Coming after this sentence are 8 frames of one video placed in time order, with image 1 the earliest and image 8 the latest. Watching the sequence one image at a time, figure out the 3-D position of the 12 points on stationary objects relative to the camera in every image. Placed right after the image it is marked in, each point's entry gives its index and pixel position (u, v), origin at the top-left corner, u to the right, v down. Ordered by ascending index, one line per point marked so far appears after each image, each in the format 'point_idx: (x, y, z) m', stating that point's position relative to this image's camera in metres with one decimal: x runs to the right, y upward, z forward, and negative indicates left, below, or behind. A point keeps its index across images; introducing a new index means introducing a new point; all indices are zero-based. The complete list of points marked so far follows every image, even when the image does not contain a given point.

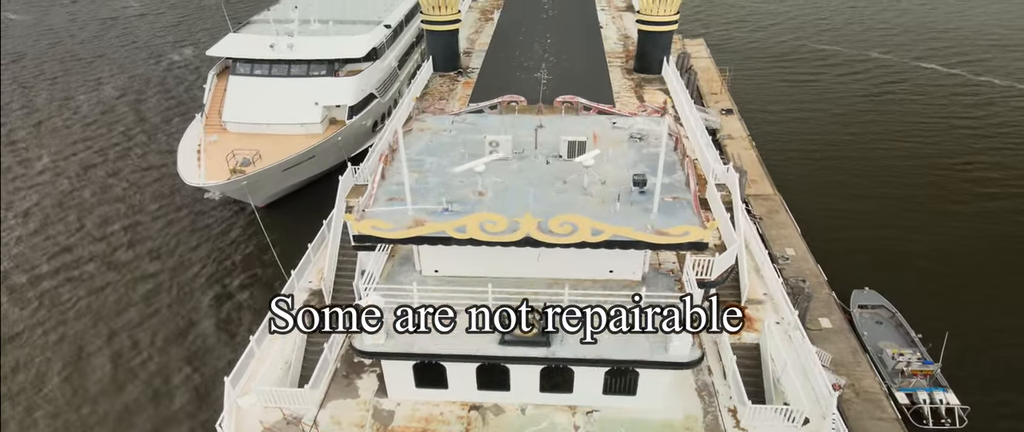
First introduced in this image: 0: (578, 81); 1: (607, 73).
0: (+2.2, +4.6, +19.2) m
1: (+3.3, +5.0, +19.8) m
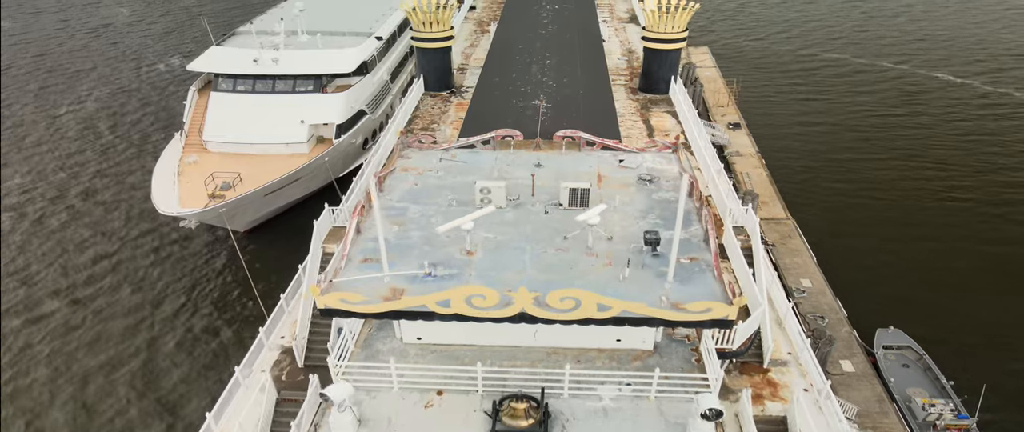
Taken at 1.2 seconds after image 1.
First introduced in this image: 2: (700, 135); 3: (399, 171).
0: (+2.1, +3.3, +17.4) m
1: (+3.2, +3.8, +18.1) m
2: (+6.5, +2.9, +19.5) m
3: (-2.9, +1.2, +14.5) m
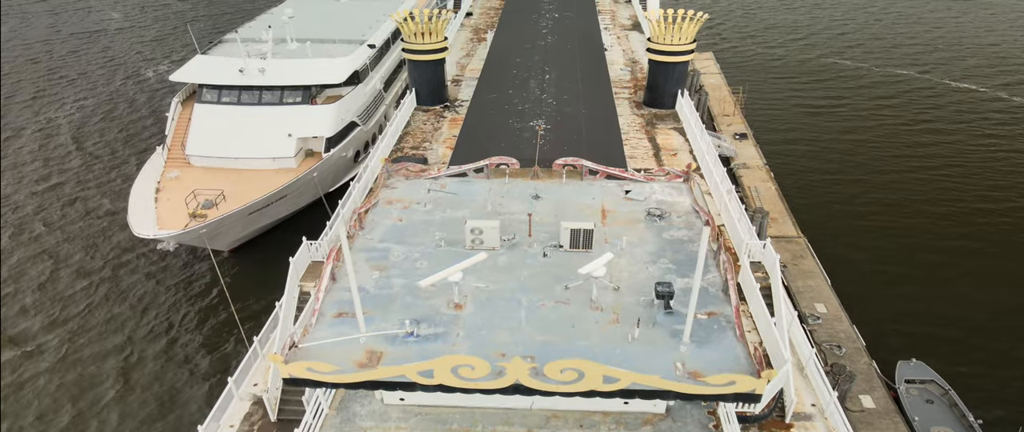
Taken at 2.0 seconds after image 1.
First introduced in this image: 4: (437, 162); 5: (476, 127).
0: (+2.0, +2.4, +16.1) m
1: (+3.1, +2.9, +16.7) m
2: (+6.4, +2.0, +18.1) m
3: (-3.0, +0.3, +13.2) m
4: (-2.6, +1.8, +19.1) m
5: (-1.1, +2.7, +16.6) m
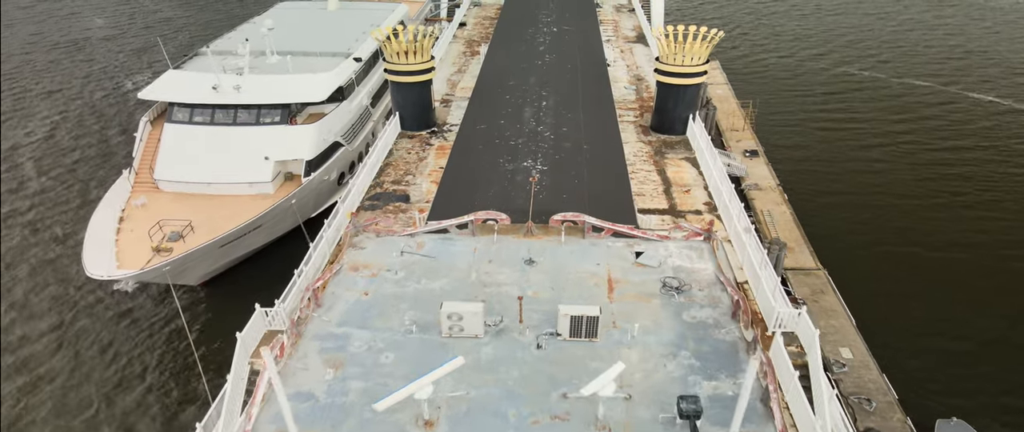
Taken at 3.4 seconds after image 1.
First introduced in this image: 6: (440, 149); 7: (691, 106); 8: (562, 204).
0: (+1.7, +1.1, +14.0) m
1: (+2.9, +1.5, +14.6) m
2: (+6.1, +0.7, +16.0) m
3: (-3.2, -1.1, +11.0) m
4: (-2.8, +0.5, +17.0) m
5: (-1.3, +1.3, +14.5) m
6: (-2.5, +2.3, +19.8) m
7: (+6.3, +3.9, +19.9) m
8: (+1.1, +0.3, +12.9) m
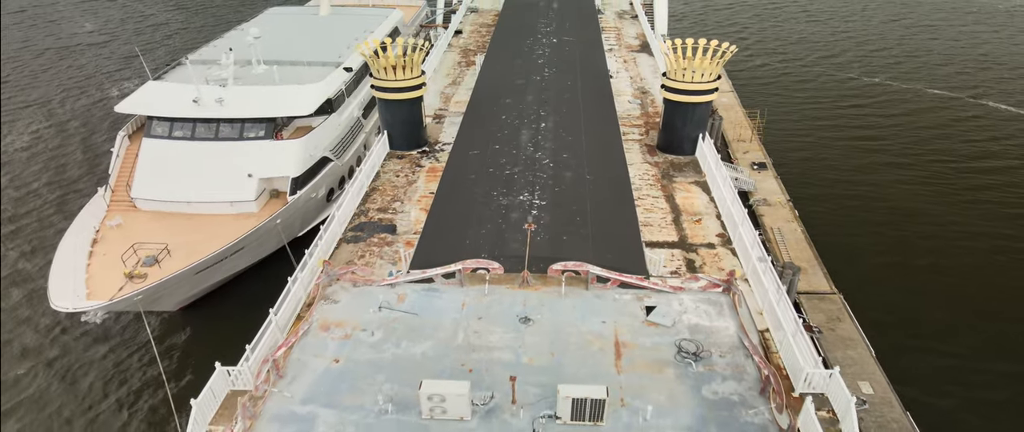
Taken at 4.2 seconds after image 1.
0: (+1.6, +0.2, +12.6) m
1: (+2.7, +0.7, +13.2) m
2: (+6.0, -0.2, +14.6) m
3: (-3.3, -2.0, +9.6) m
4: (-2.9, -0.4, +15.6) m
5: (-1.4, +0.4, +13.1) m
6: (-2.6, +1.5, +18.4) m
7: (+6.2, +3.0, +18.5) m
8: (+1.0, -0.6, +11.5) m
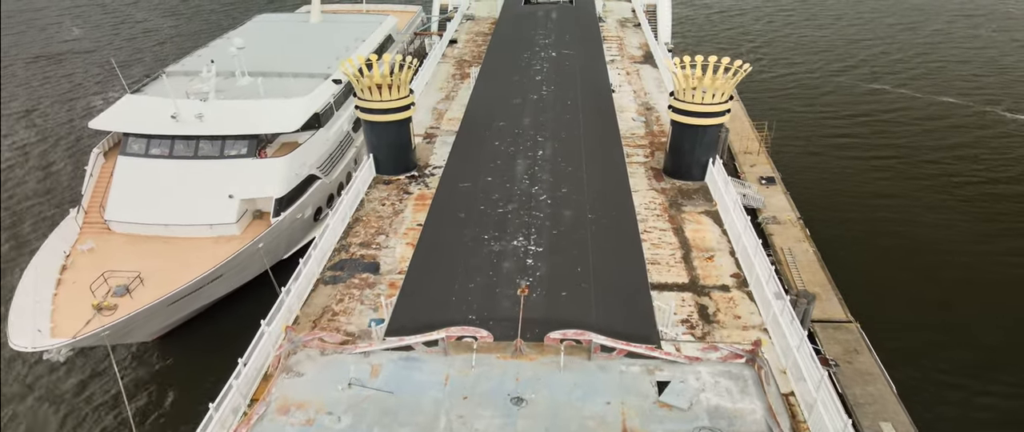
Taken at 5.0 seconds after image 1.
0: (+1.5, -0.8, +11.2) m
1: (+2.6, -0.3, +11.8) m
2: (+5.9, -1.2, +13.2) m
3: (-3.5, -2.9, +8.3) m
4: (-3.1, -1.4, +14.3) m
5: (-1.6, -0.5, +11.8) m
6: (-2.8, +0.5, +17.0) m
7: (+6.1, +2.0, +17.1) m
8: (+0.9, -1.6, +10.1) m
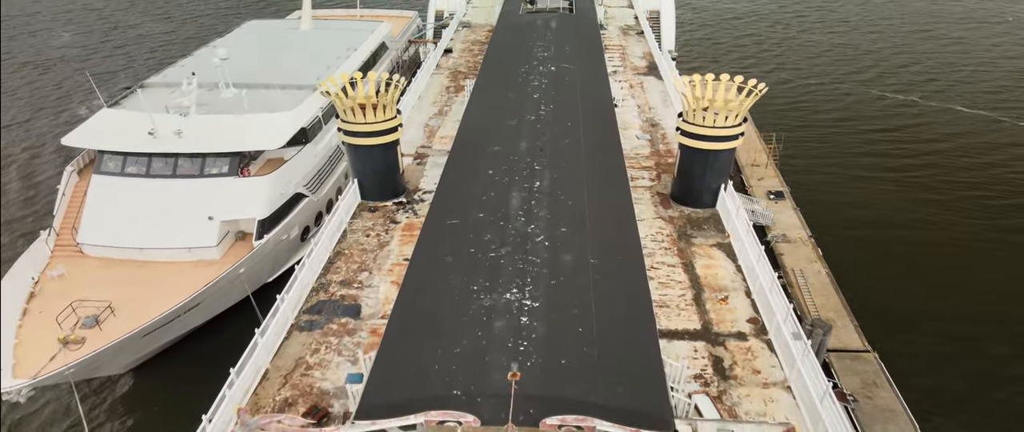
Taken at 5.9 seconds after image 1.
0: (+1.3, -1.6, +9.9) m
1: (+2.5, -1.2, +10.5) m
2: (+5.7, -2.0, +11.9) m
3: (-3.6, -3.8, +7.0) m
4: (-3.2, -2.3, +13.0) m
5: (-1.7, -1.4, +10.5) m
6: (-2.9, -0.4, +15.7) m
7: (+5.9, +1.2, +15.8) m
8: (+0.7, -2.4, +8.8) m
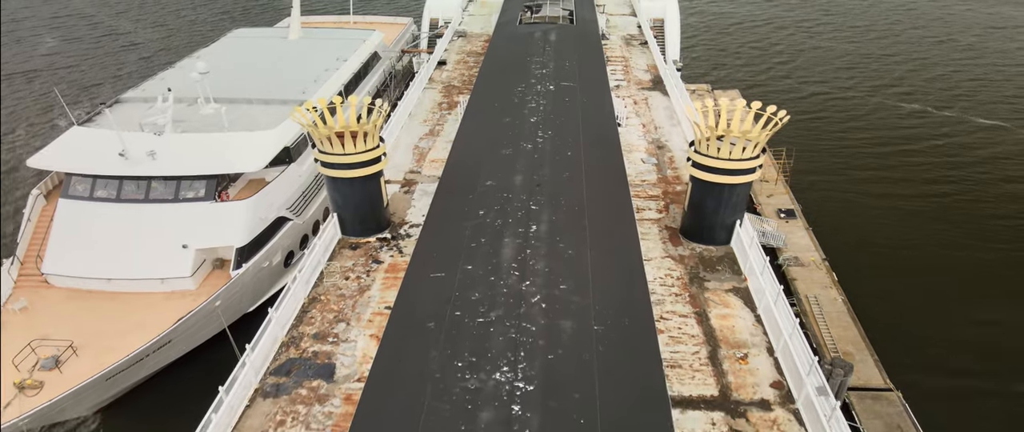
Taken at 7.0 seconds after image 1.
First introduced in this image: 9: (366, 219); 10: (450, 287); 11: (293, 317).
0: (+1.2, -2.7, +8.5) m
1: (+2.3, -2.2, +9.1) m
2: (+5.6, -3.1, +10.5) m
3: (-3.8, -4.8, +5.5) m
4: (-3.3, -3.3, +11.5) m
5: (-1.9, -2.4, +9.0) m
6: (-3.1, -1.4, +14.3) m
7: (+5.8, +0.1, +14.4) m
8: (+0.6, -3.4, +7.3) m
9: (-3.9, -0.1, +15.3) m
10: (-1.1, -1.3, +10.5) m
11: (-5.0, -2.3, +12.8) m
